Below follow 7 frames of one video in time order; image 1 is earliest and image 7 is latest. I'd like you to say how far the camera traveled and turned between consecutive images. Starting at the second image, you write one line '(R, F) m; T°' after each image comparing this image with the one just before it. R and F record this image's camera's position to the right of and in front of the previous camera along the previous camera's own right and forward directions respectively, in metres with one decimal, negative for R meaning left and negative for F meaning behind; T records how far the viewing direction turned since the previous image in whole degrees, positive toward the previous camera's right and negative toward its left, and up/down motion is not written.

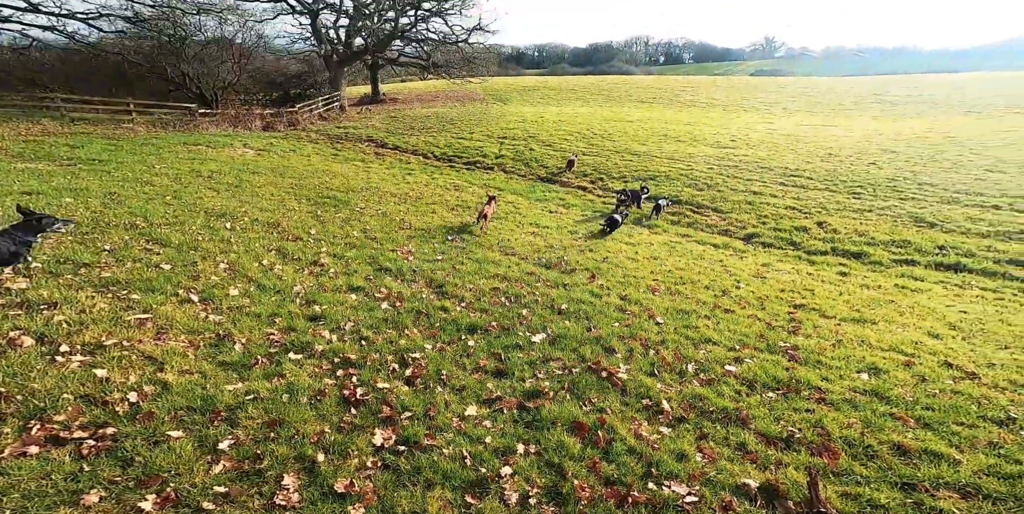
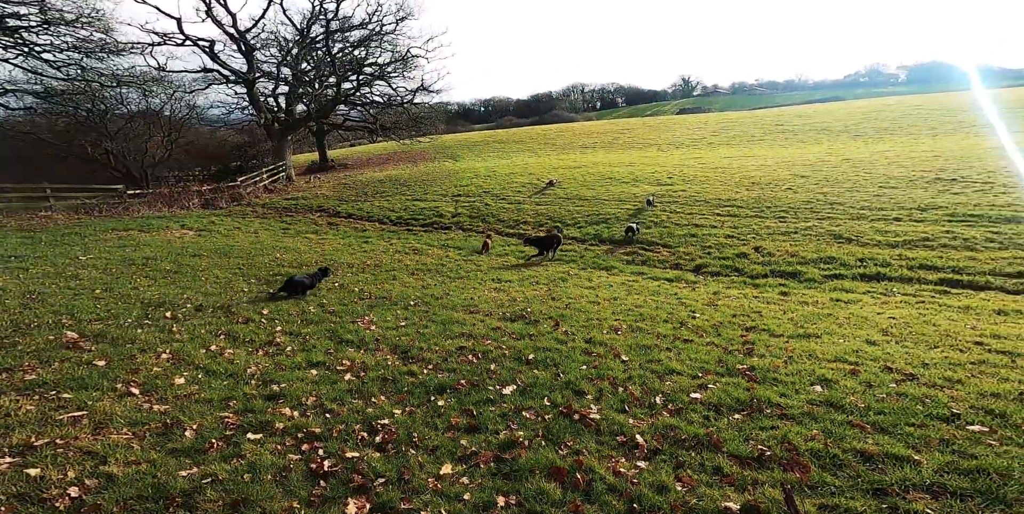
(-0.5, 0.0) m; +8°
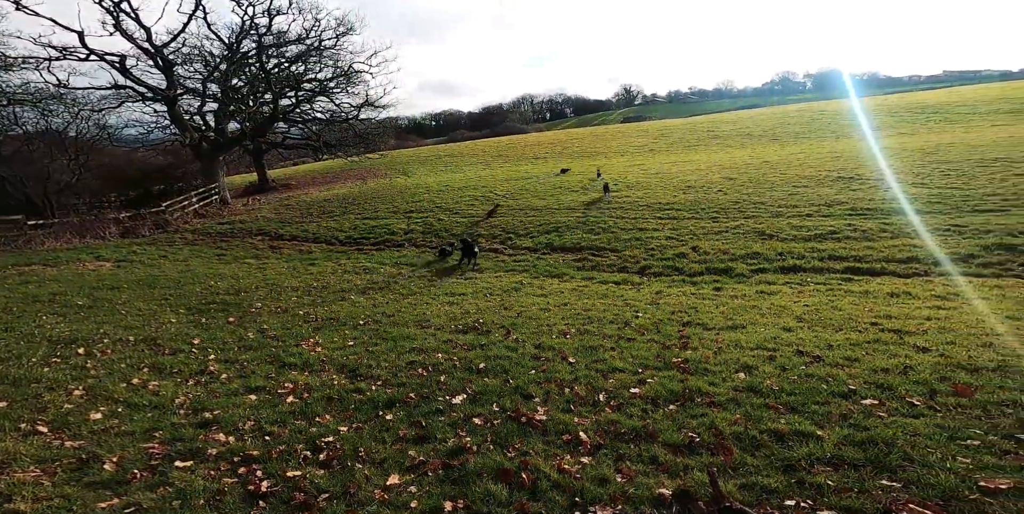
(+0.3, -0.4) m; +5°
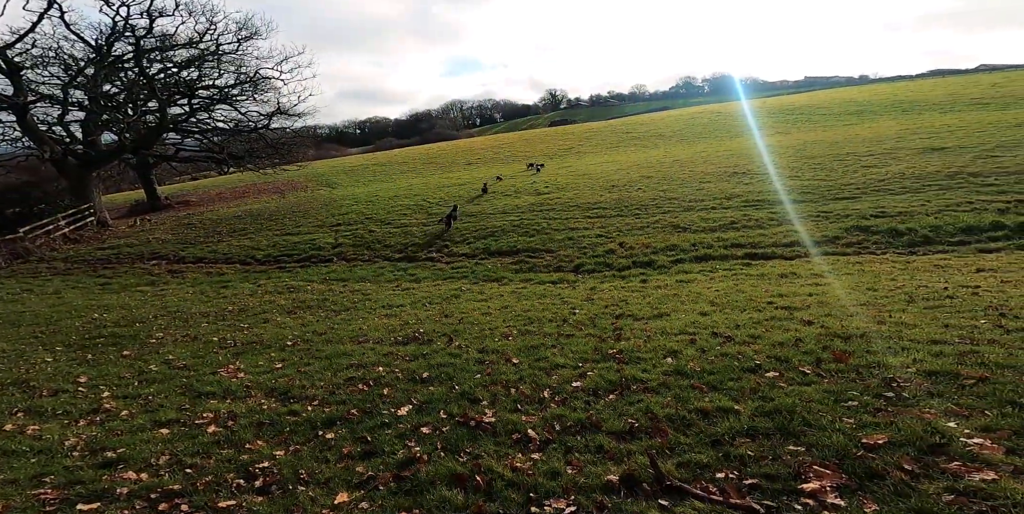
(-0.4, 0.0) m; +9°
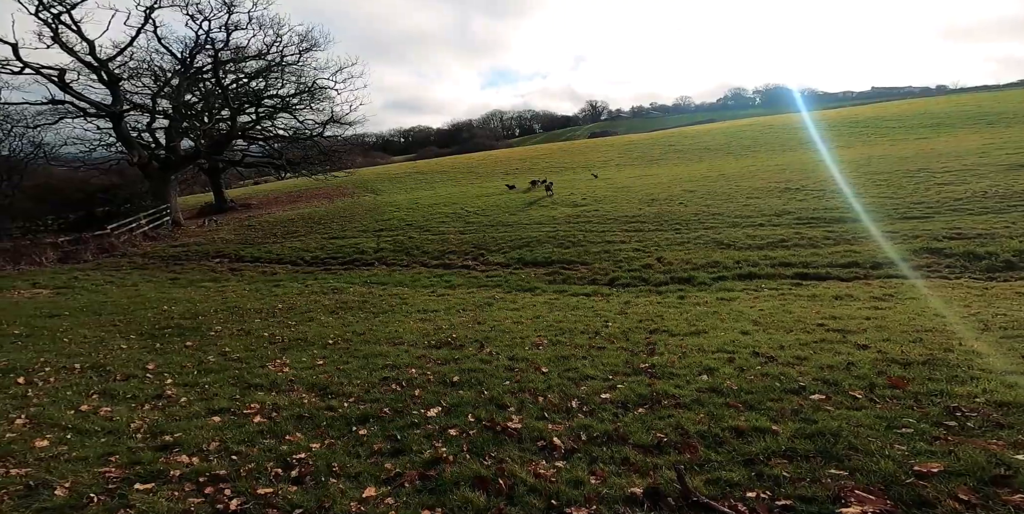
(+0.3, -0.1) m; -5°
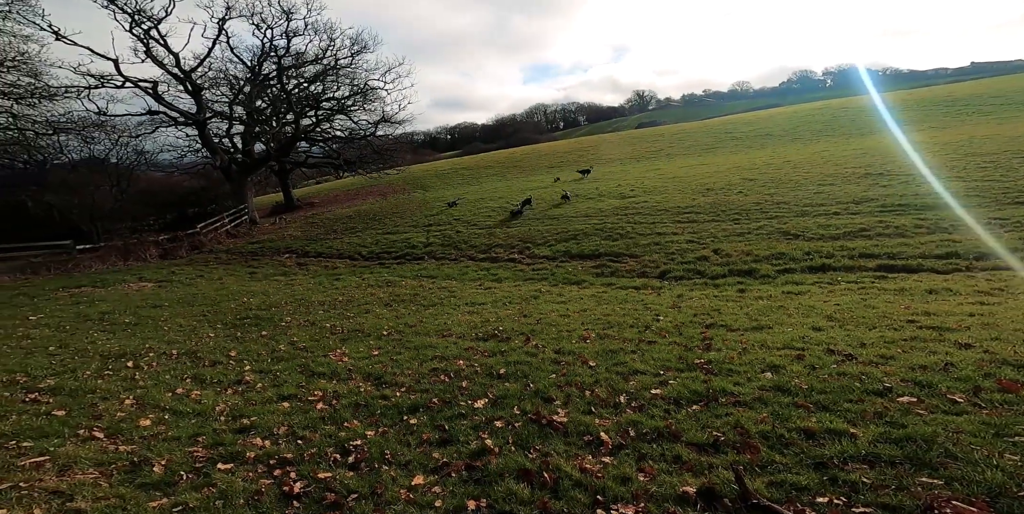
(+0.4, +0.1) m; -7°
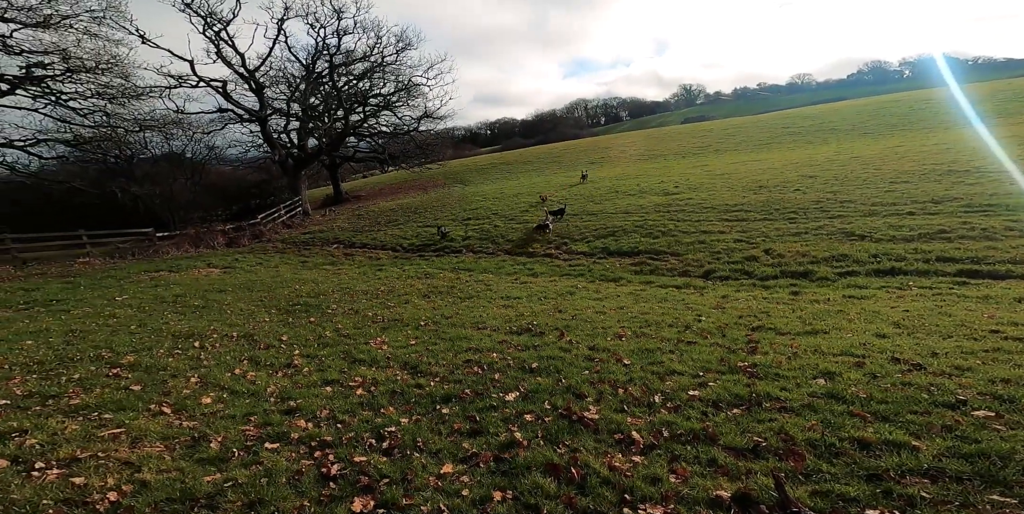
(+0.3, +0.1) m; -6°
